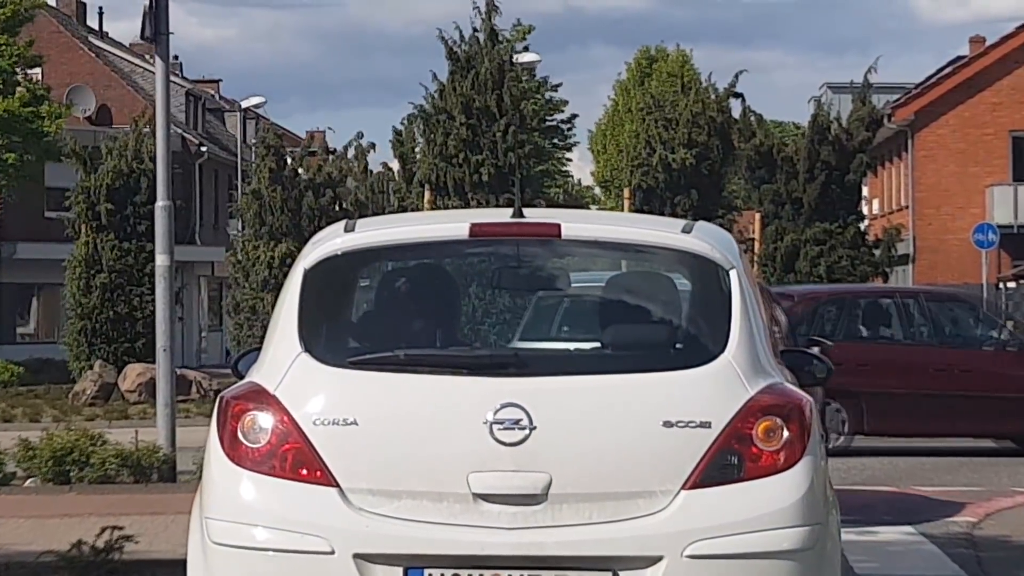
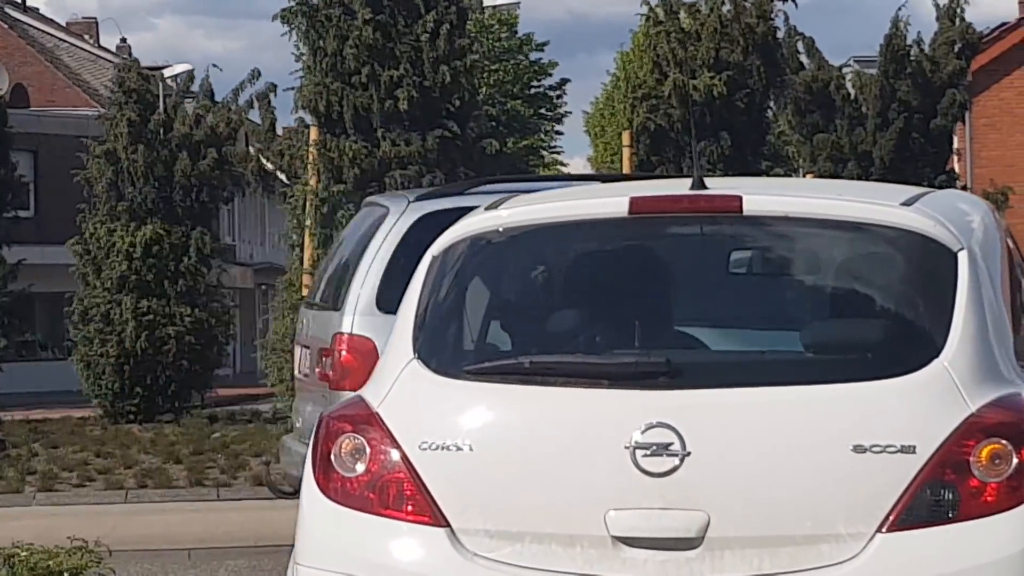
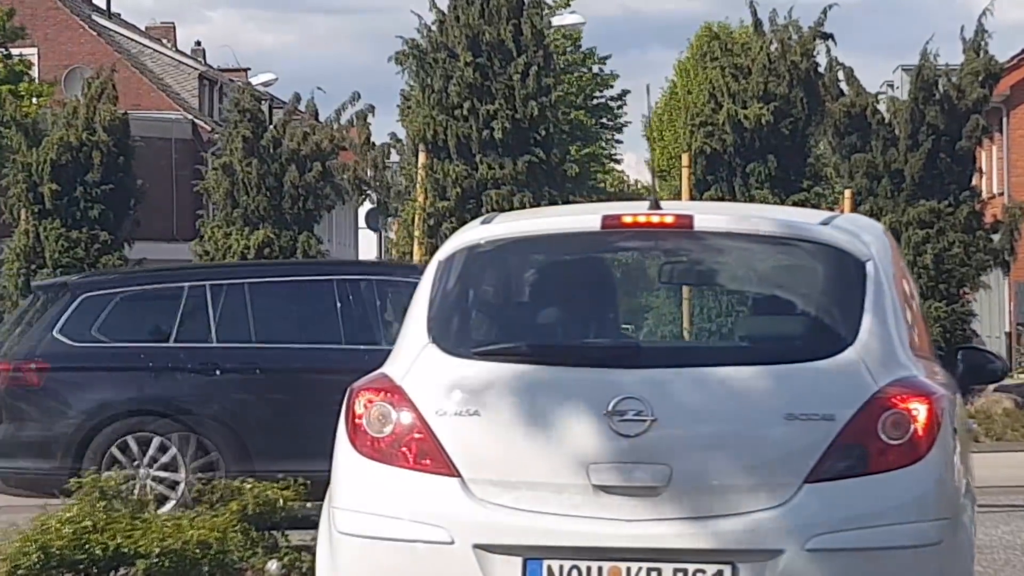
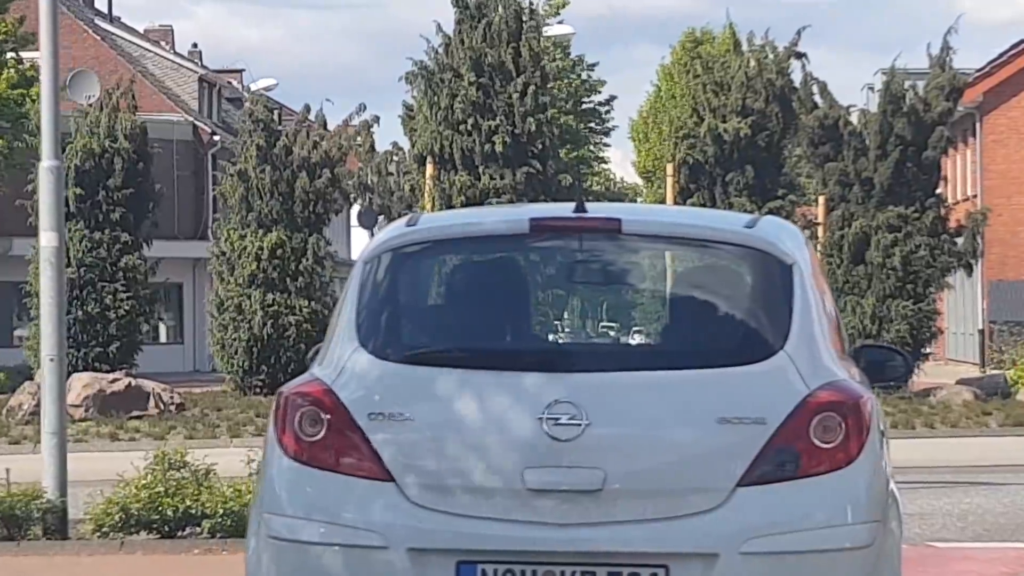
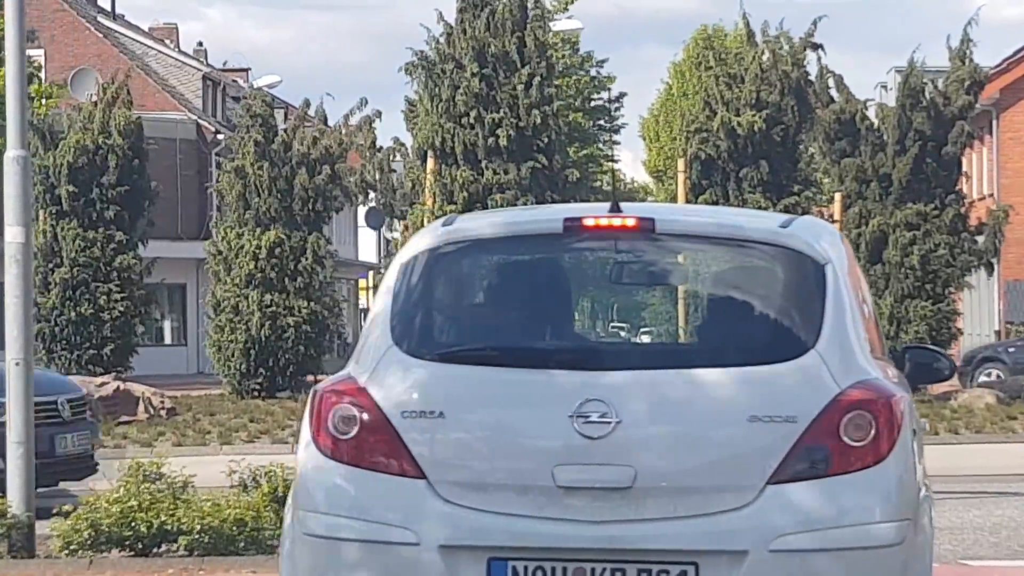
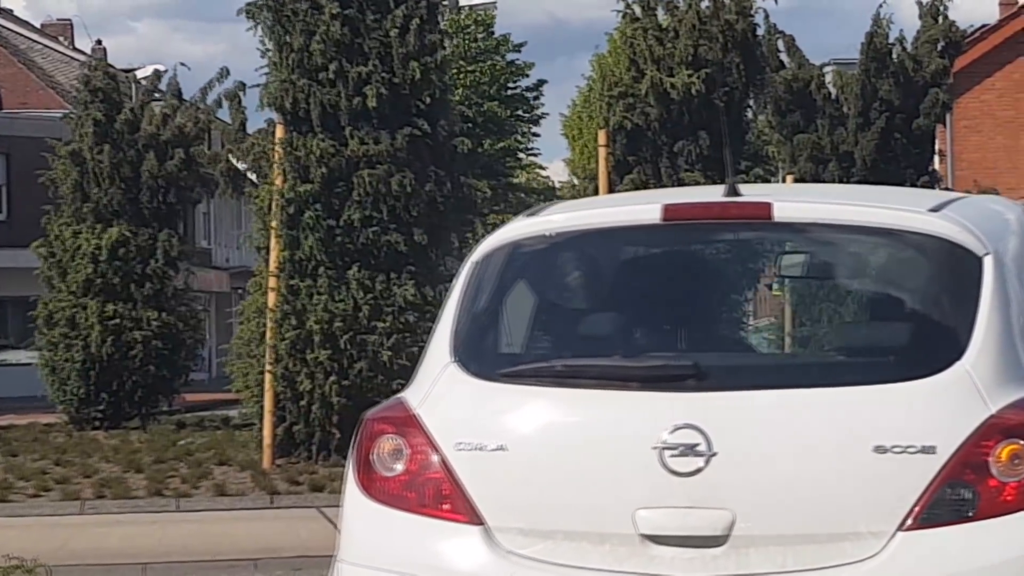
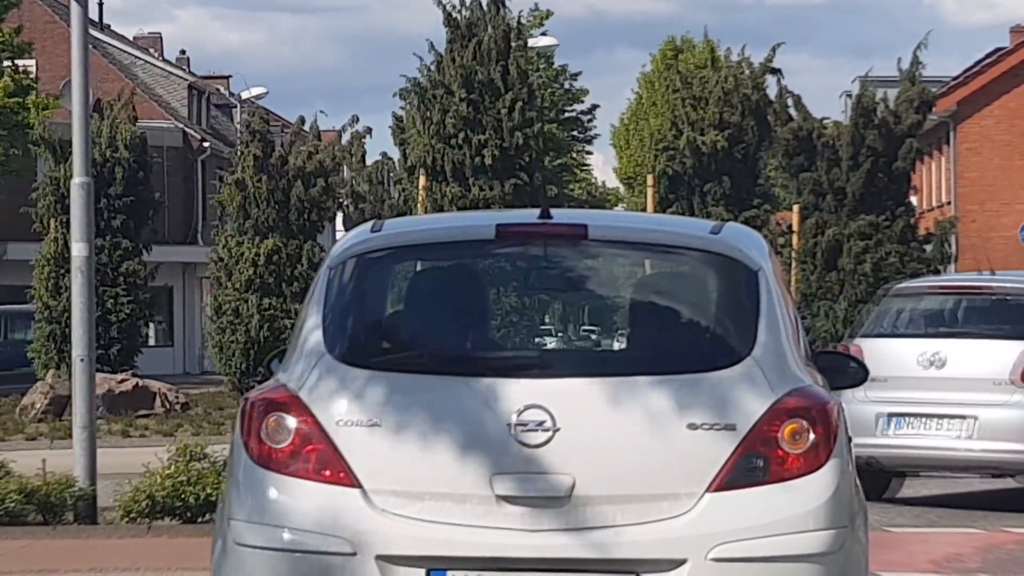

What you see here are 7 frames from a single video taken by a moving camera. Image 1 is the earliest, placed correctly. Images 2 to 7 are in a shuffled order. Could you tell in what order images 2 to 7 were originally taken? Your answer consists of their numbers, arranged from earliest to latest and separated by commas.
7, 4, 5, 3, 2, 6
